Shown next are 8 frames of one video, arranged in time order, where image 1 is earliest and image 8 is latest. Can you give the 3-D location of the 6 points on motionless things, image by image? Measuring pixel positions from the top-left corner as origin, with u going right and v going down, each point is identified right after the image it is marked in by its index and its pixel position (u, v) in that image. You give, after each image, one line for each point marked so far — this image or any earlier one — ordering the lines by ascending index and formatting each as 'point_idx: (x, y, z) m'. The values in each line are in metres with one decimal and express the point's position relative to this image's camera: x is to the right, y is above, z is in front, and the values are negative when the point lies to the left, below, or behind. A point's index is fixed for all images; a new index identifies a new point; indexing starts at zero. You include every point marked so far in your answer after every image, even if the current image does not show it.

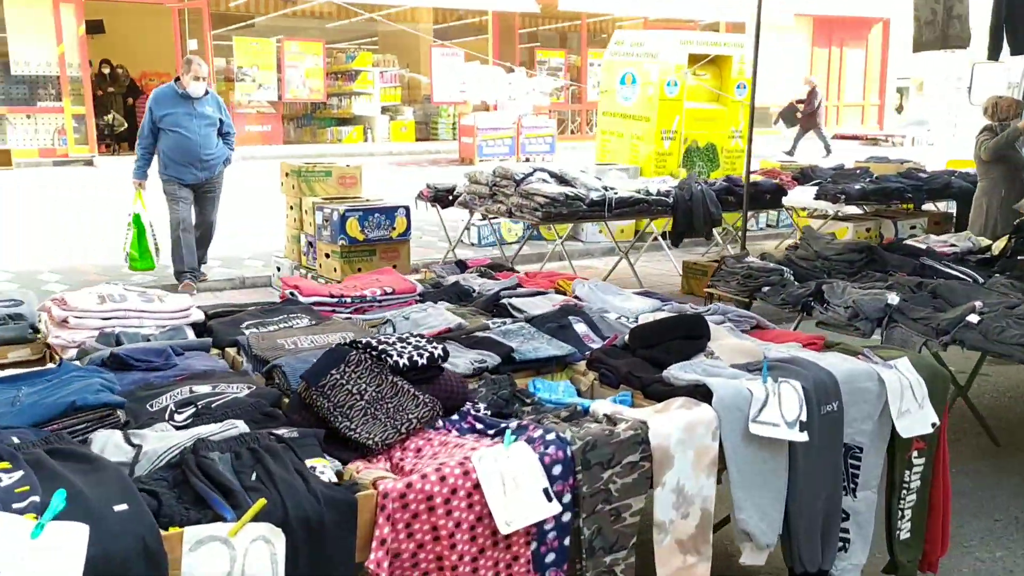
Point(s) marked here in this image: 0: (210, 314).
0: (-1.2, -0.1, +3.7) m
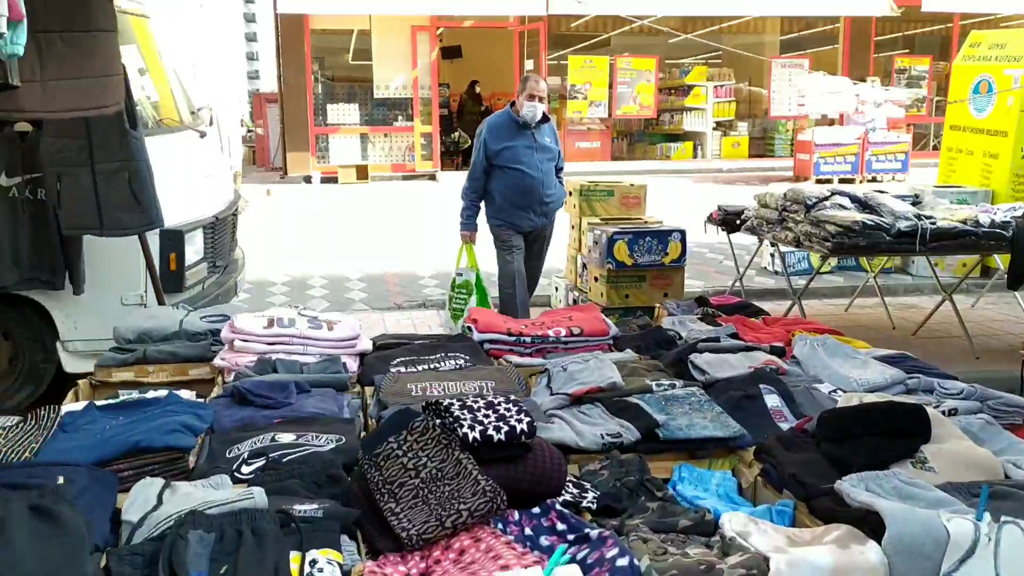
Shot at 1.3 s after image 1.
0: (-0.5, -0.2, +3.5) m
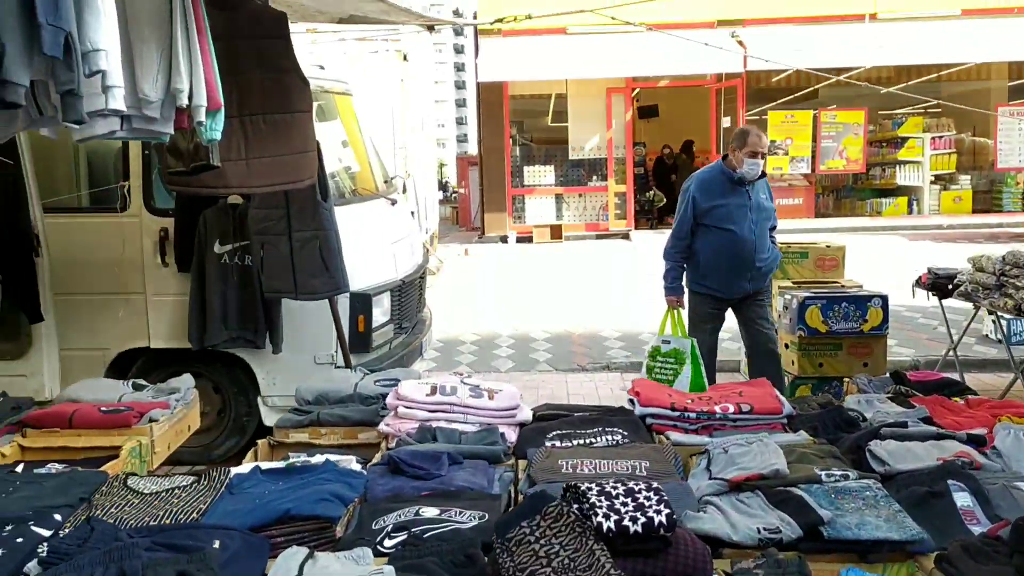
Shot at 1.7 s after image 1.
0: (+0.1, -0.5, +3.5) m
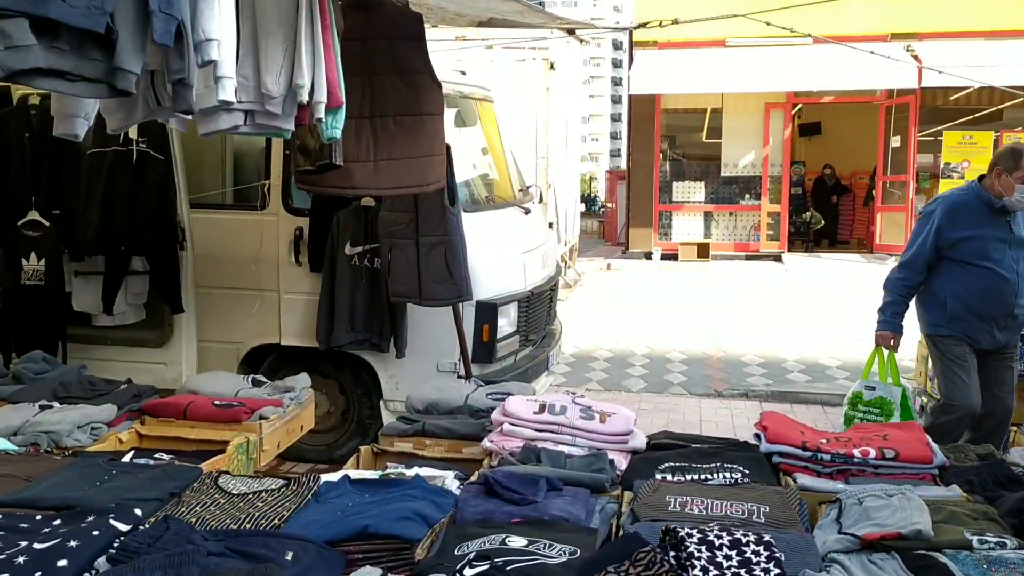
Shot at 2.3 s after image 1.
0: (+0.5, -0.6, +3.2) m
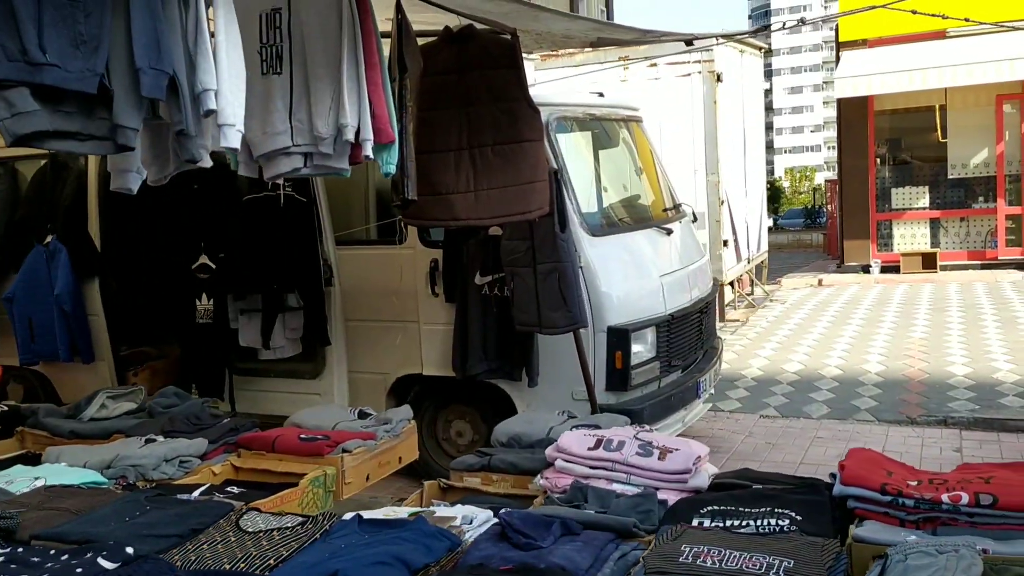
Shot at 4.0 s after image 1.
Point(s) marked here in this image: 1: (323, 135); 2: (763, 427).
0: (+0.7, -0.6, +2.9) m
1: (-0.7, +0.5, +3.2) m
2: (+2.1, -1.2, +7.6) m
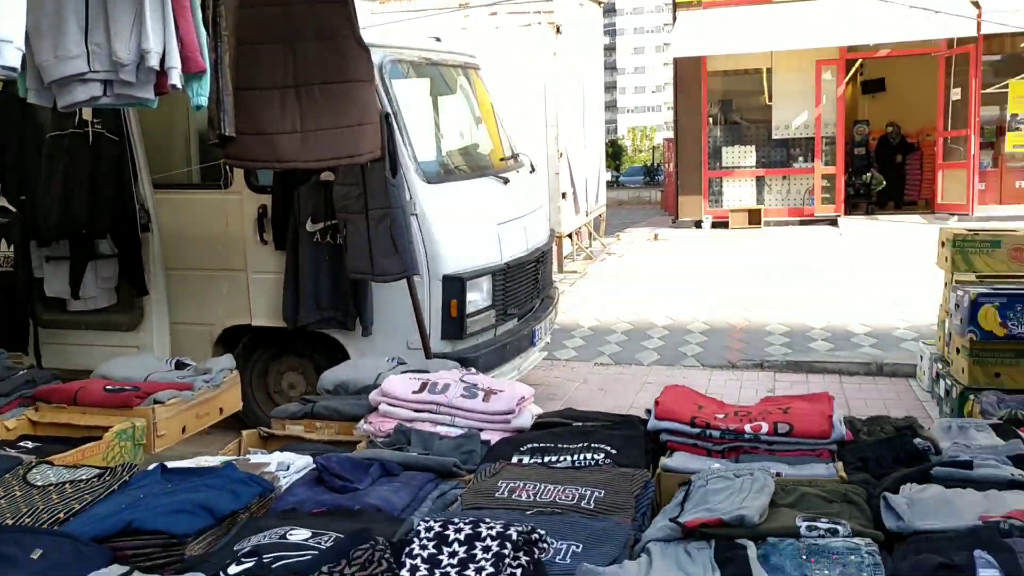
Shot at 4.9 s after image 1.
0: (+0.1, -0.4, +2.9) m
1: (-1.3, +0.7, +3.0) m
2: (+0.7, -0.7, +7.8) m
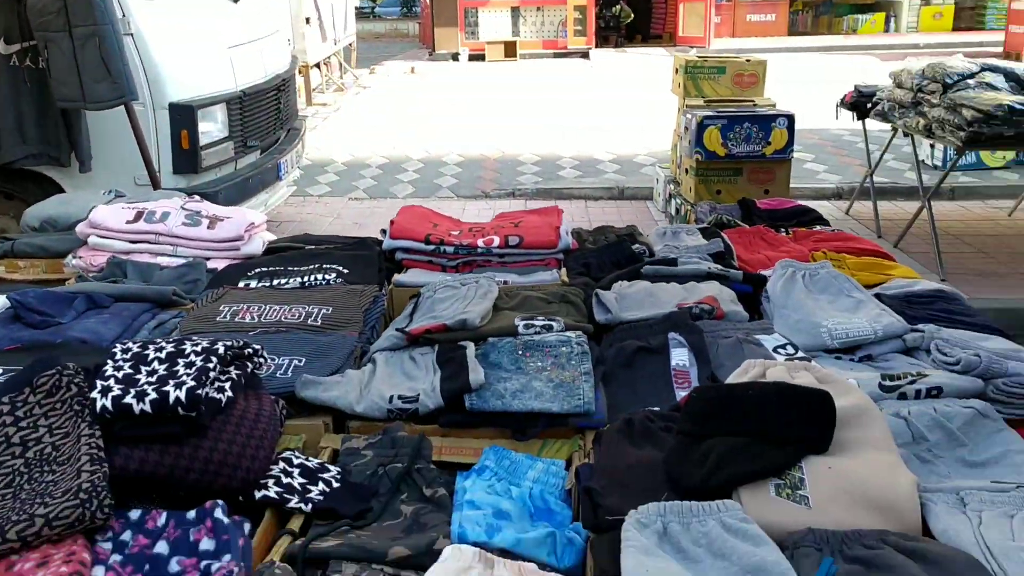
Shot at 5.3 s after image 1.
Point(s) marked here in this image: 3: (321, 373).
0: (-0.8, +0.1, +2.8) m
1: (-2.1, +1.2, +2.3) m
2: (-1.4, +0.7, +7.7) m
3: (-0.4, -0.2, +1.9) m
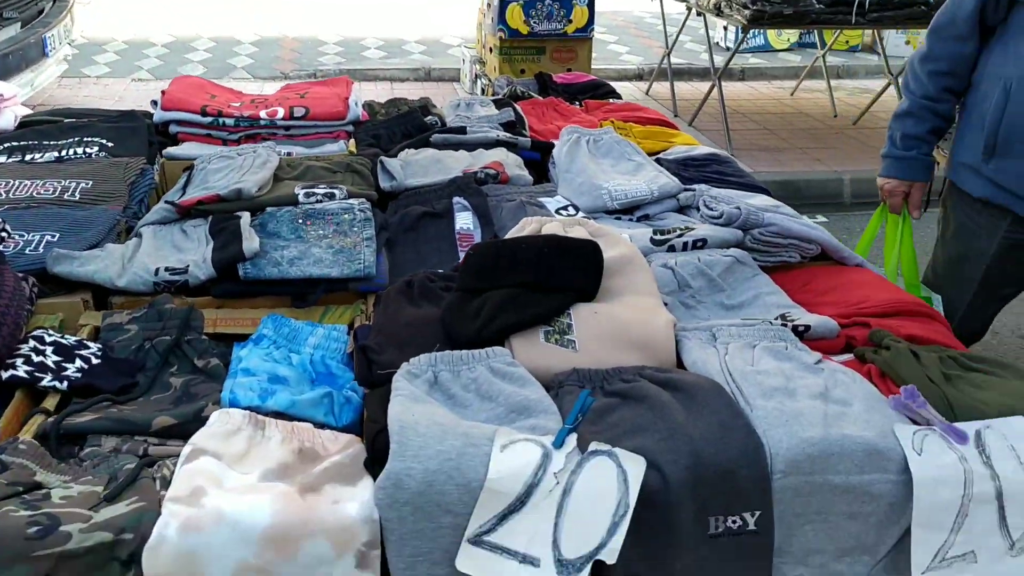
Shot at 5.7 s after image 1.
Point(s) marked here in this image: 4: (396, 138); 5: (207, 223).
0: (-1.4, +0.5, +2.6) m
1: (-2.6, +1.4, +1.6) m
2: (-3.0, +1.6, +7.1) m
3: (-0.8, +0.1, +1.7) m
4: (-0.3, +0.4, +2.6) m
5: (-0.6, +0.1, +1.8) m
